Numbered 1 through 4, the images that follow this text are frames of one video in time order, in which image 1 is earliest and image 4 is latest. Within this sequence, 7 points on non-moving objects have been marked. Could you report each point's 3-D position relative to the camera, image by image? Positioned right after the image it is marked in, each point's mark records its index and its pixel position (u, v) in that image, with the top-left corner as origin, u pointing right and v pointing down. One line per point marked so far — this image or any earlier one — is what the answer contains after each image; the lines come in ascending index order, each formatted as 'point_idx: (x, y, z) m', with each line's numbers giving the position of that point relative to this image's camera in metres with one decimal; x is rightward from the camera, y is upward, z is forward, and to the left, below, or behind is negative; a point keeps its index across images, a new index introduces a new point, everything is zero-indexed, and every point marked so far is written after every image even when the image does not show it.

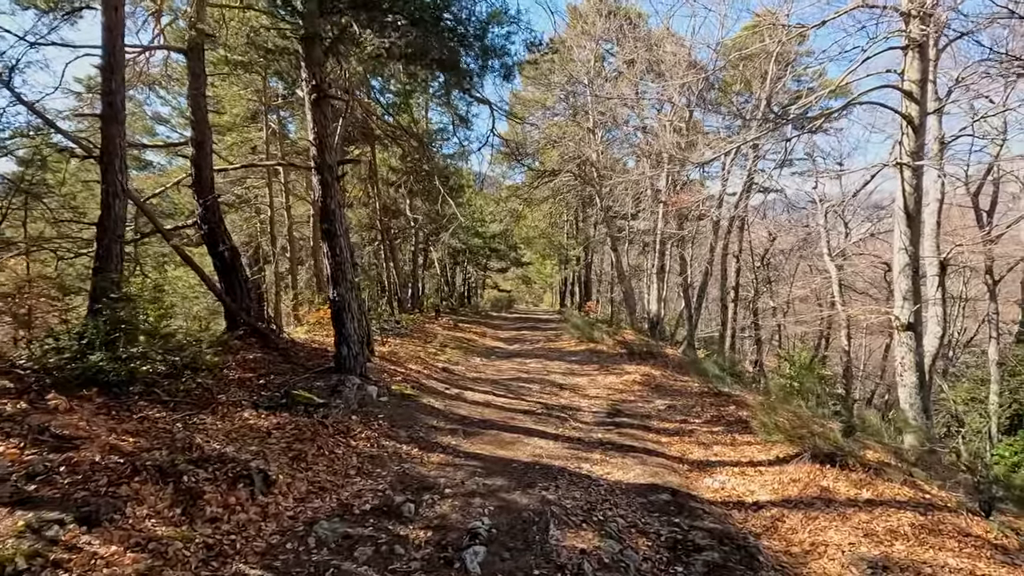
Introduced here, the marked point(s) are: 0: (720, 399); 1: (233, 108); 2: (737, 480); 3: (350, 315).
0: (+3.1, -1.7, +8.0) m
1: (-5.4, +3.5, +10.4) m
2: (+2.0, -1.7, +4.7) m
3: (-1.8, -0.3, +5.9) m
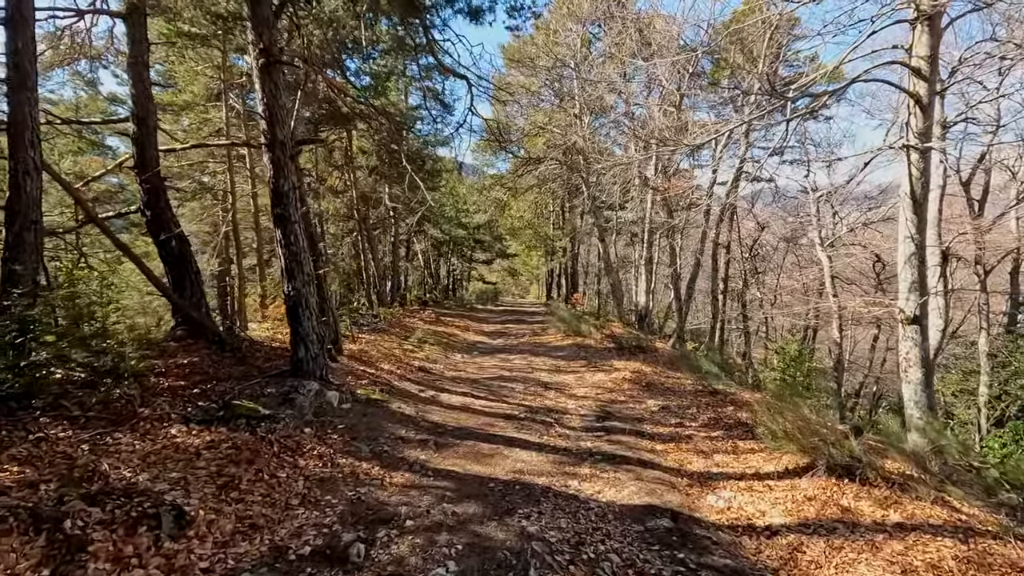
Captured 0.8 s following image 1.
0: (+2.9, -1.5, +7.4) m
1: (-5.8, +3.6, +9.6) m
2: (+1.8, -1.6, +4.1) m
3: (-2.0, -0.2, +5.2) m
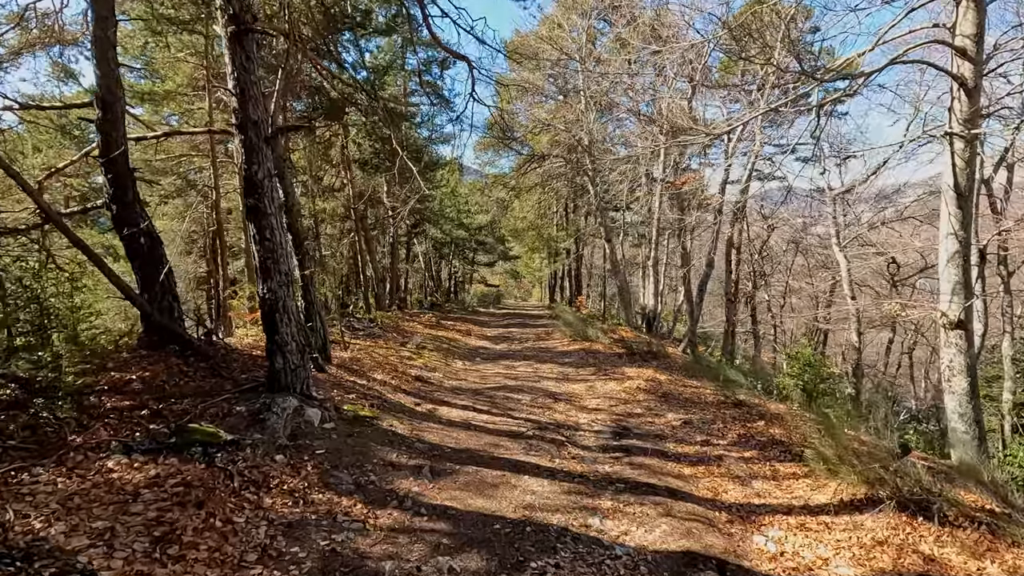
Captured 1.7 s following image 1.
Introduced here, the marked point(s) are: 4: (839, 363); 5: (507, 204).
0: (+2.9, -1.6, +6.8) m
1: (-5.7, +3.6, +9.0) m
2: (+1.9, -1.6, +3.4) m
3: (-1.9, -0.2, +4.6) m
4: (+12.0, -2.7, +19.6) m
5: (-0.2, +2.8, +17.8) m
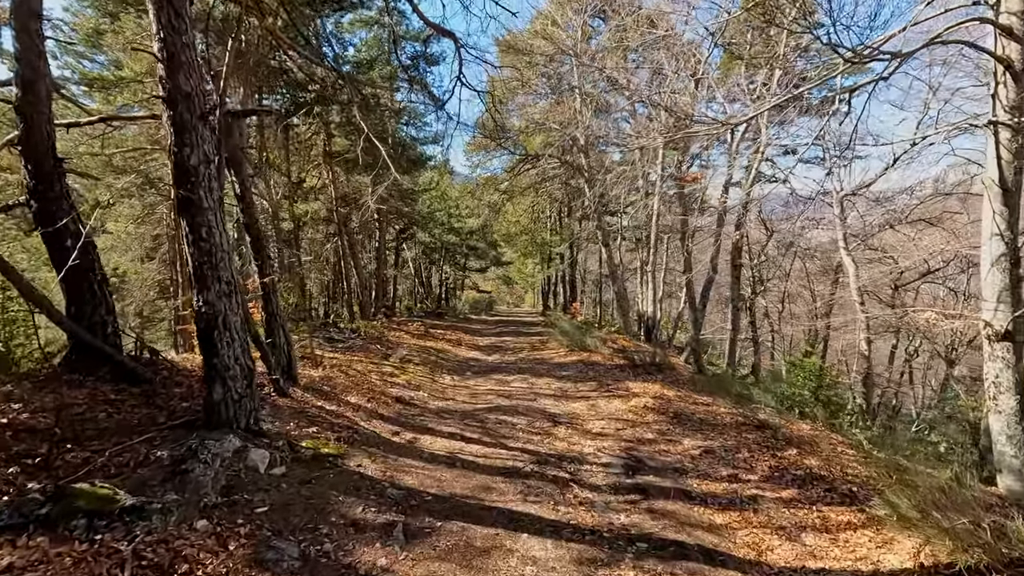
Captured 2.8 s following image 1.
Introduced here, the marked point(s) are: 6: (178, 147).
0: (+2.9, -1.7, +6.0) m
1: (-5.8, +3.4, +8.1) m
2: (+1.8, -1.7, +2.6) m
3: (-2.0, -0.3, +3.7) m
4: (+11.7, -2.9, +18.9) m
5: (-0.4, +2.6, +17.0) m
6: (-2.2, +0.9, +3.5) m
